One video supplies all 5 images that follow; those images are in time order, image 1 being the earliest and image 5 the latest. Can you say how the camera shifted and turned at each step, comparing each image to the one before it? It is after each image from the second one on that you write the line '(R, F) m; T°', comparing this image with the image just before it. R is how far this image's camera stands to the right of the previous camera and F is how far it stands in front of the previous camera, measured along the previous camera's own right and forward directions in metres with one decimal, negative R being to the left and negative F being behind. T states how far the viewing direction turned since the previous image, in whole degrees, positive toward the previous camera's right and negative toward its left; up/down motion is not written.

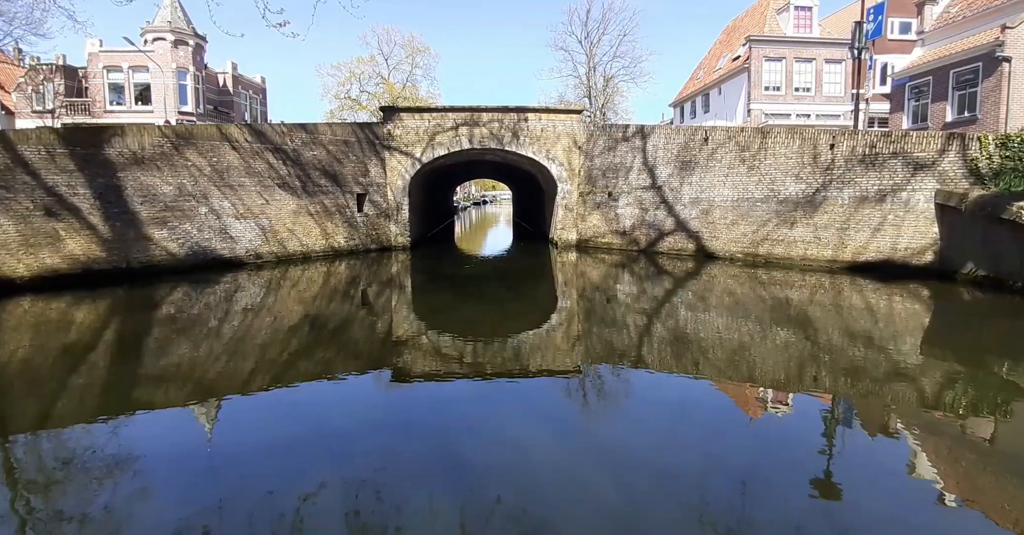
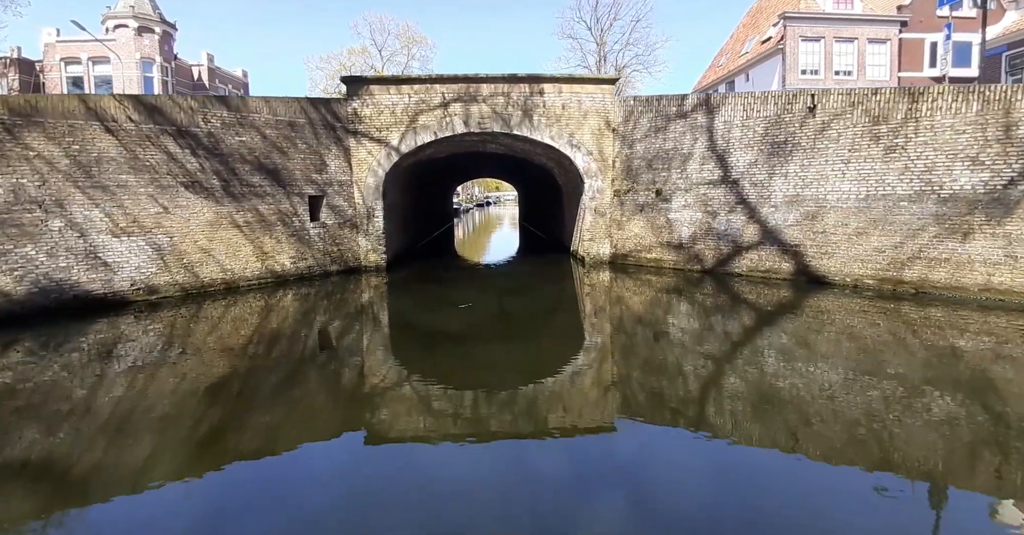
(-0.2, +4.5) m; -1°
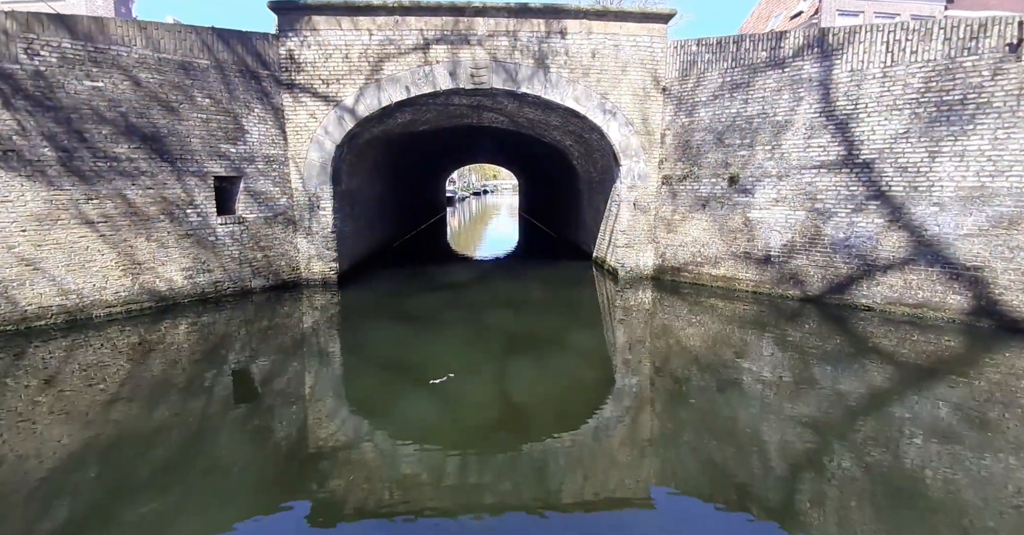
(-0.2, +3.7) m; 0°
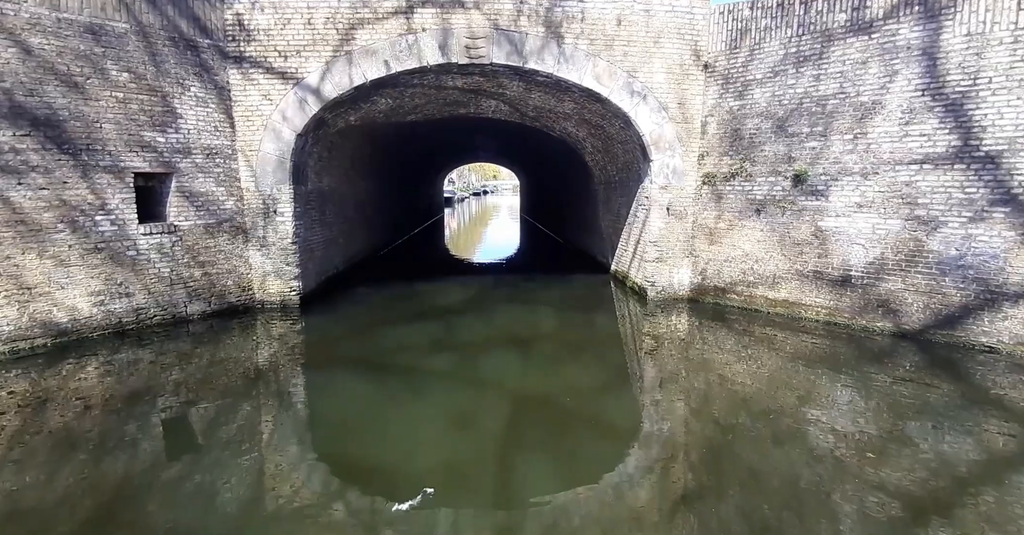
(-0.1, +1.7) m; 0°
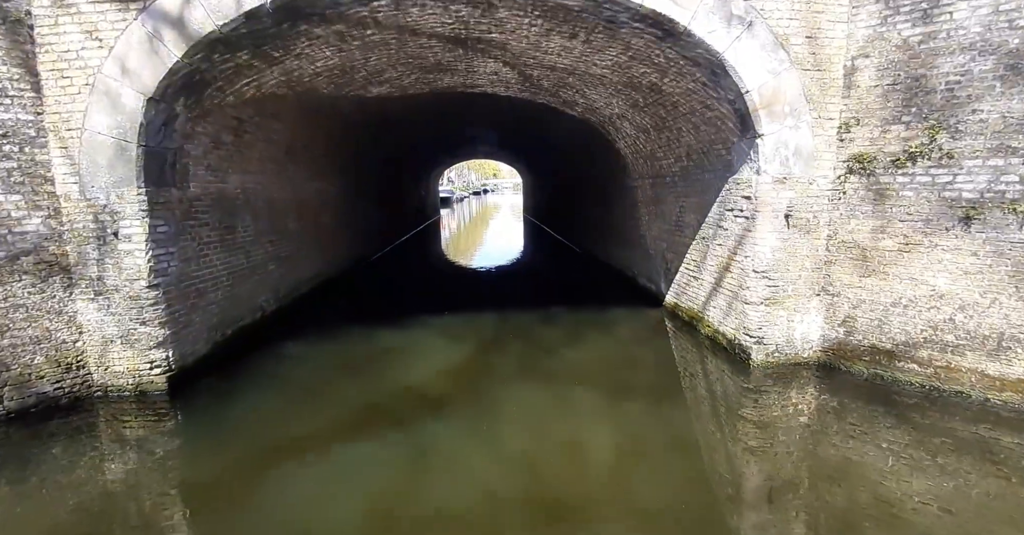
(-0.1, +2.7) m; 0°
